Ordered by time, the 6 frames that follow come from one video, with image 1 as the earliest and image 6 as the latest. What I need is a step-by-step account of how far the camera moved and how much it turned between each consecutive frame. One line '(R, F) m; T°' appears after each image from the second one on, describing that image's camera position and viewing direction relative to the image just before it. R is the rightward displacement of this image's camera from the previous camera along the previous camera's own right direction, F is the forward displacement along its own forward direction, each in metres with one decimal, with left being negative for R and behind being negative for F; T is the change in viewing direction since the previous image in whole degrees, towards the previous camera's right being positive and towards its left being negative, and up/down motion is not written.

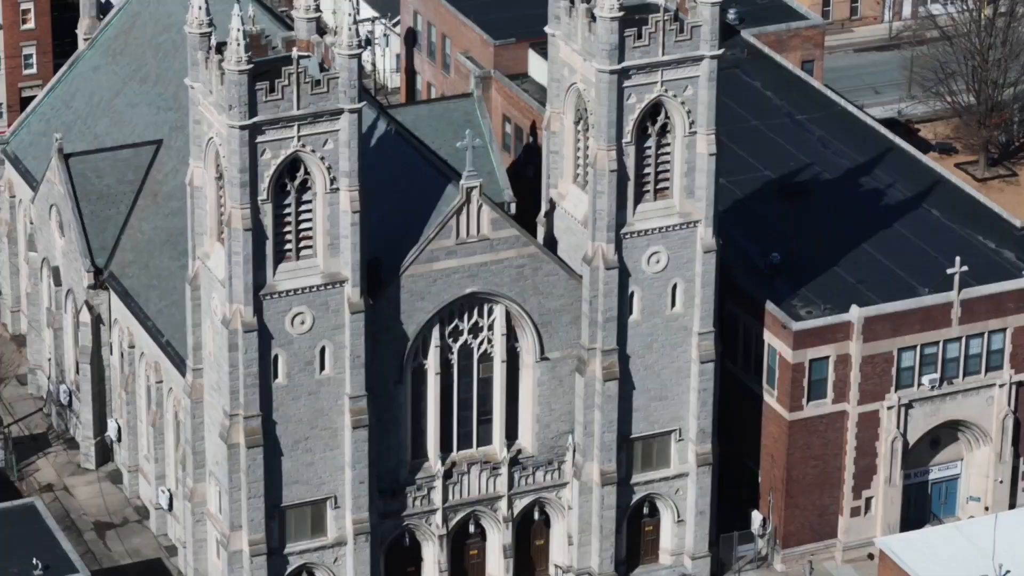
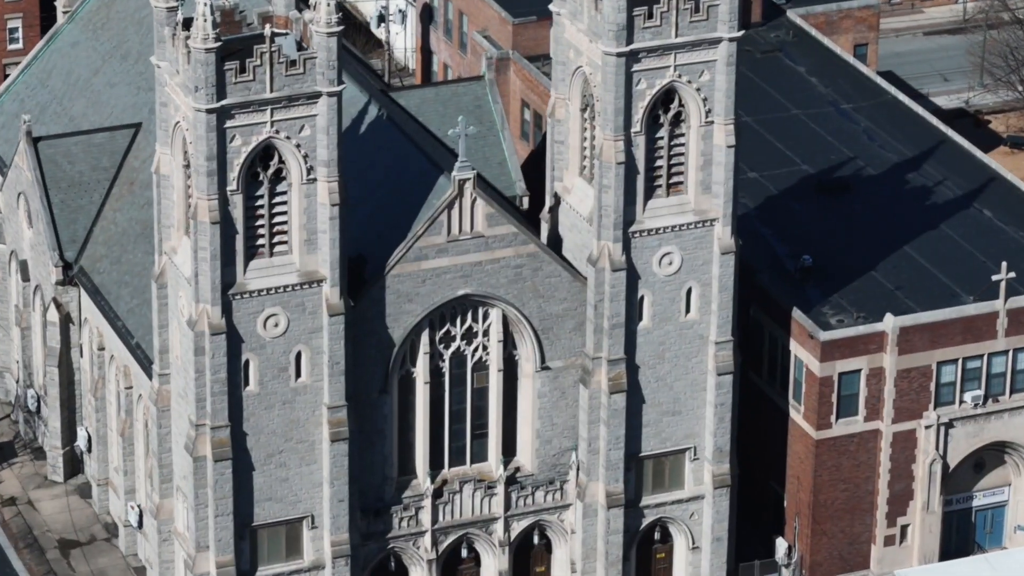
(+3.0, +7.3) m; -2°
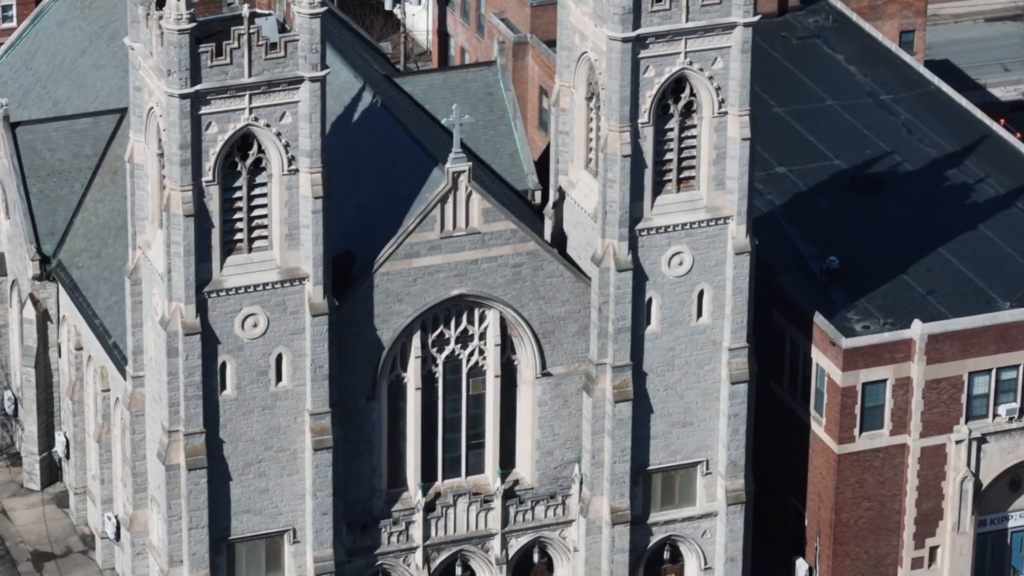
(+2.2, +5.0) m; -2°
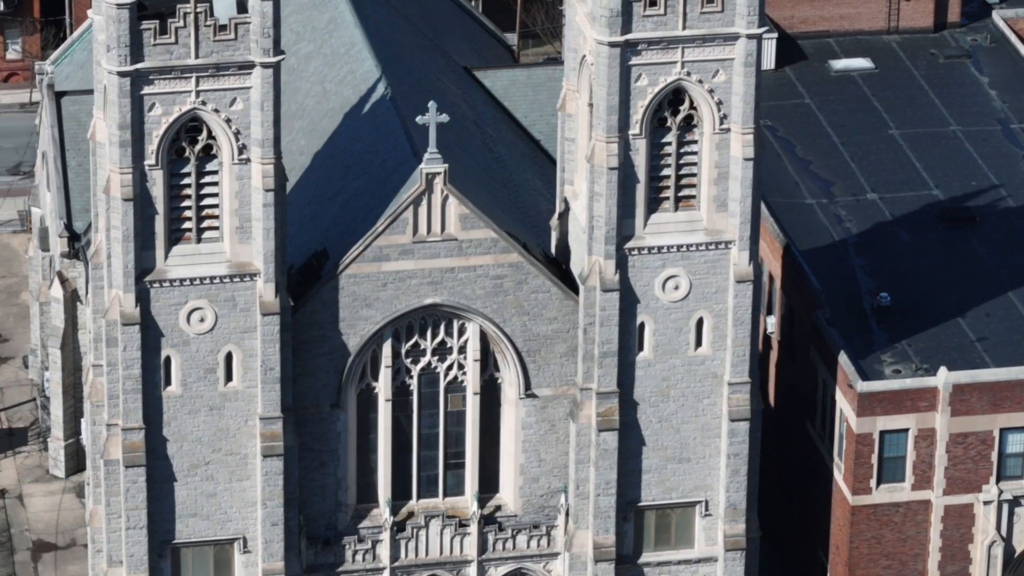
(+10.2, +5.3) m; -8°
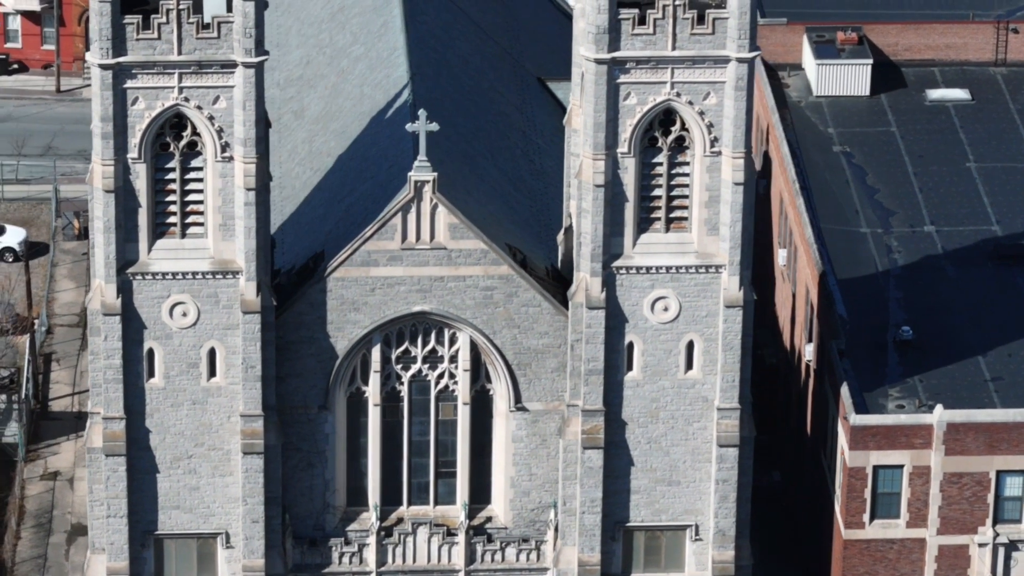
(+7.2, +0.5) m; -6°
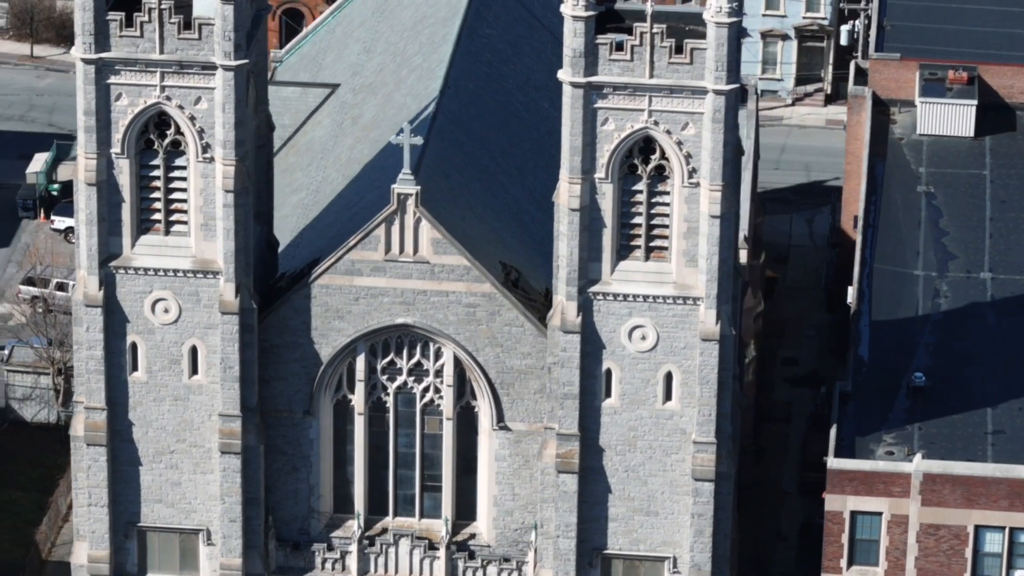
(+8.3, +0.6) m; -7°
